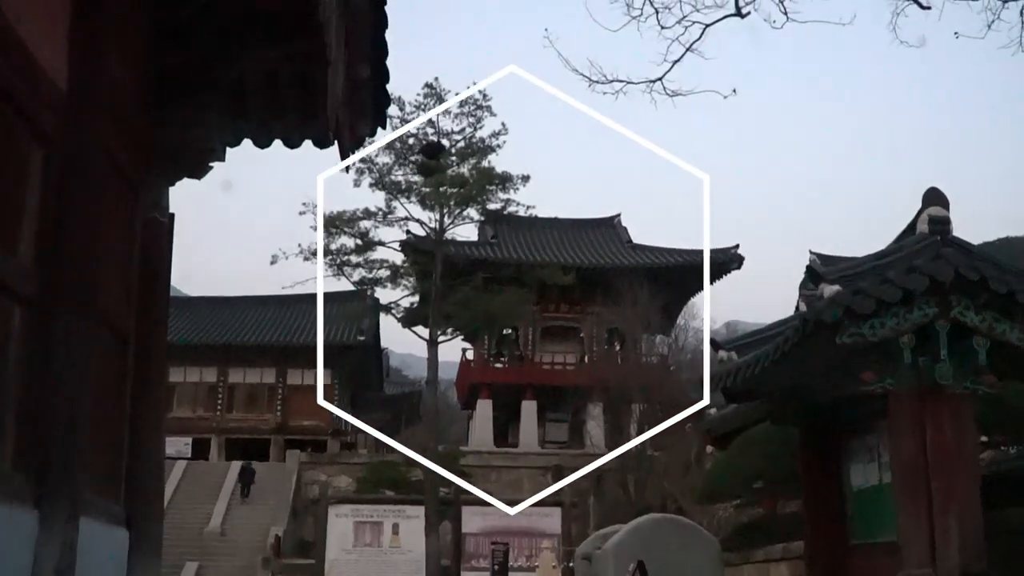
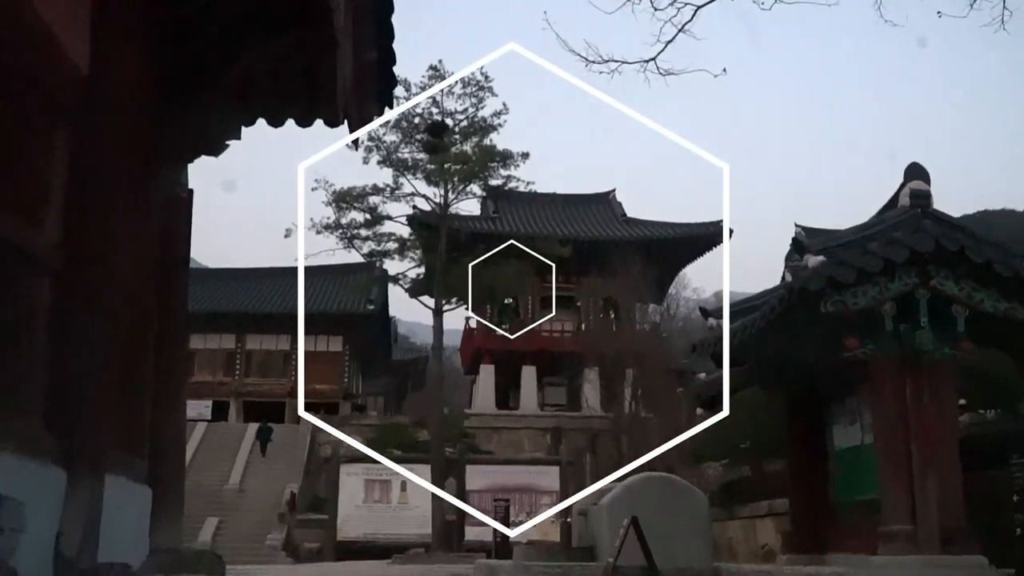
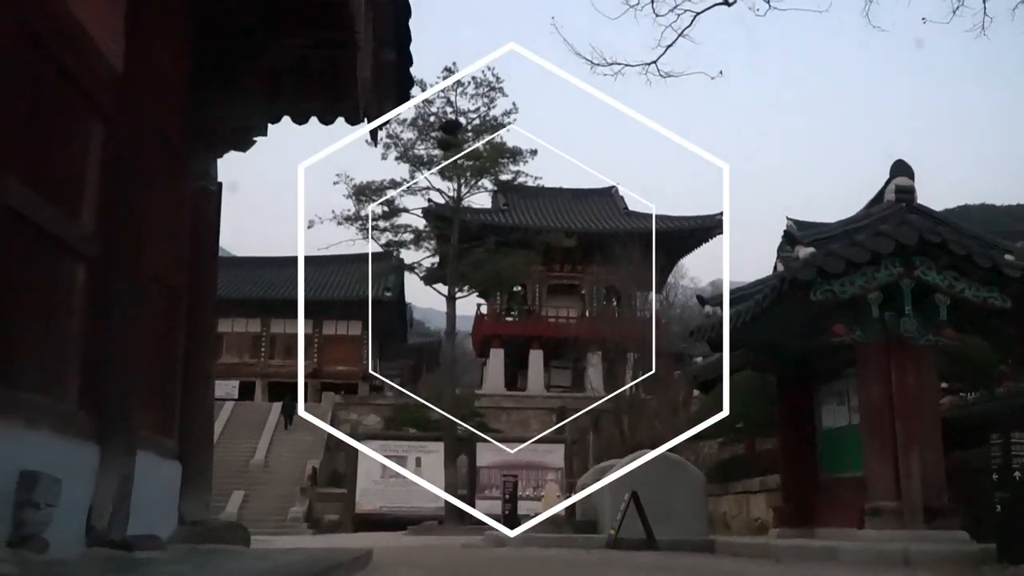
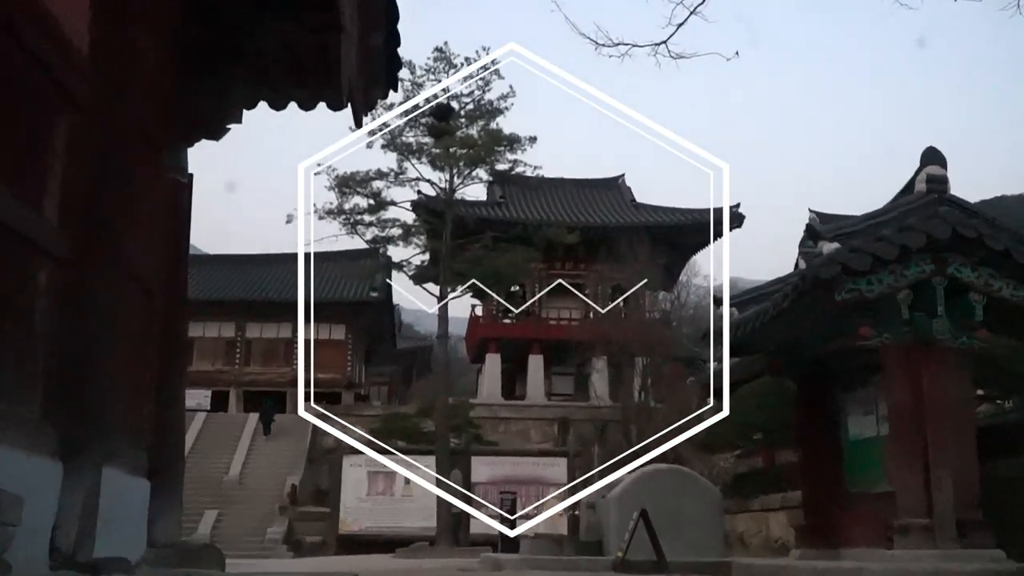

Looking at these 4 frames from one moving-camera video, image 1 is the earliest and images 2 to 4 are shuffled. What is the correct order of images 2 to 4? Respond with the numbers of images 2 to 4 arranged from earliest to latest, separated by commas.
2, 3, 4
